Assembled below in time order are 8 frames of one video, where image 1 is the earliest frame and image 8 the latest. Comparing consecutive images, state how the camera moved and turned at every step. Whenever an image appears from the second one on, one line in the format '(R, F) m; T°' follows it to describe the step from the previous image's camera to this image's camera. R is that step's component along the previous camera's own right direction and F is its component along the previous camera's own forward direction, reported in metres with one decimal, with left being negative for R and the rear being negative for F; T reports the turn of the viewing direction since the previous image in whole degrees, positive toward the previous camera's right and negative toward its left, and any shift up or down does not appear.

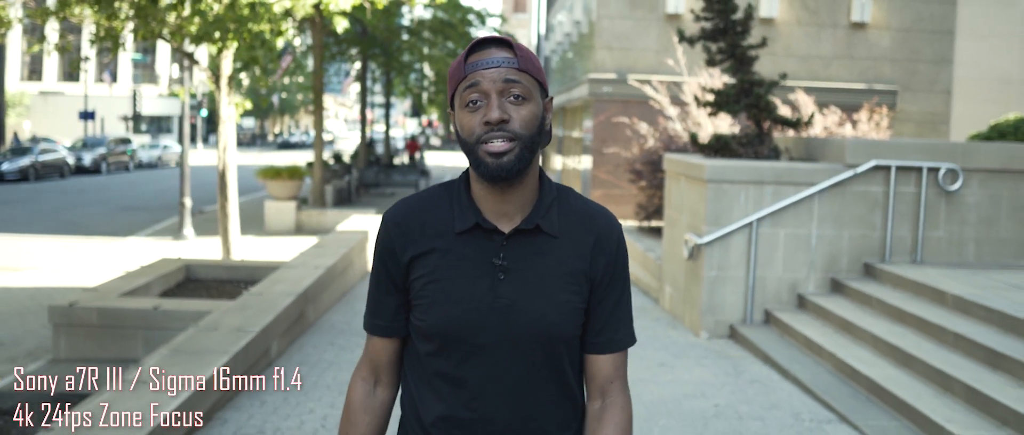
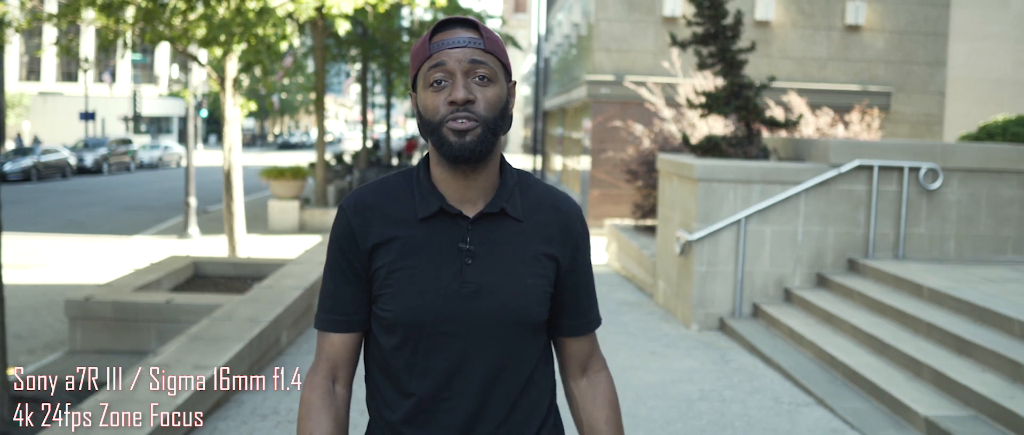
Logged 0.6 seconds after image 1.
(0.0, -0.4) m; 0°
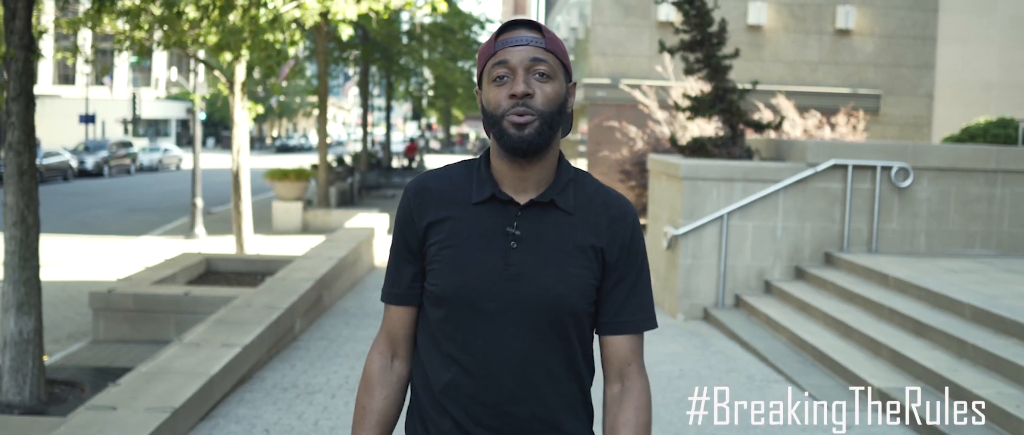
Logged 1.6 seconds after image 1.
(0.0, -0.7) m; 0°
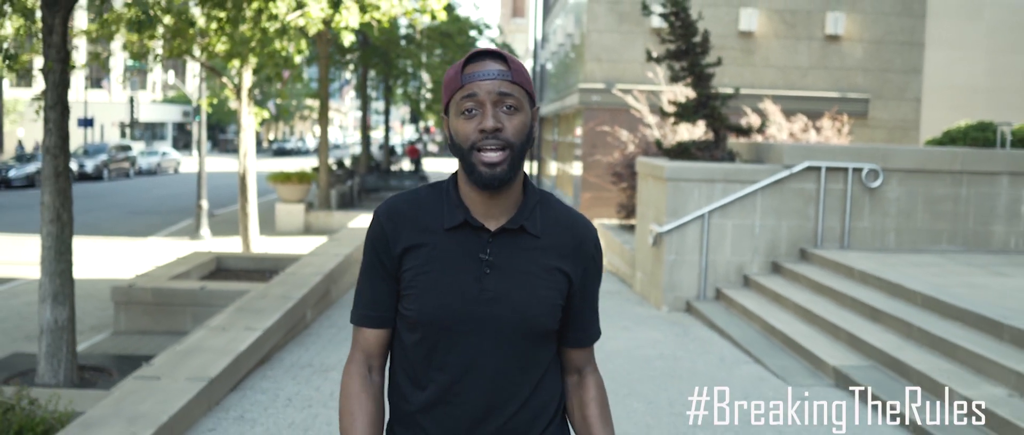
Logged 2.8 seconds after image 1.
(0.0, -0.7) m; 0°
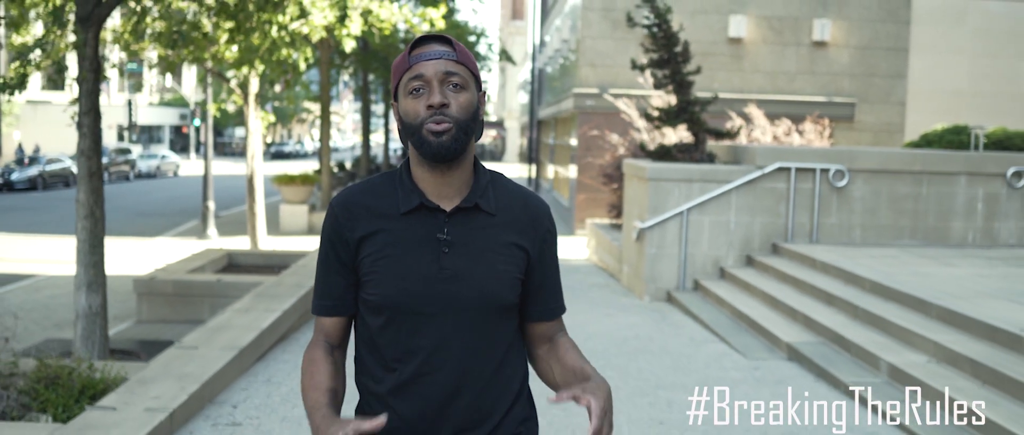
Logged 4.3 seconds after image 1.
(+0.1, -0.9) m; 0°
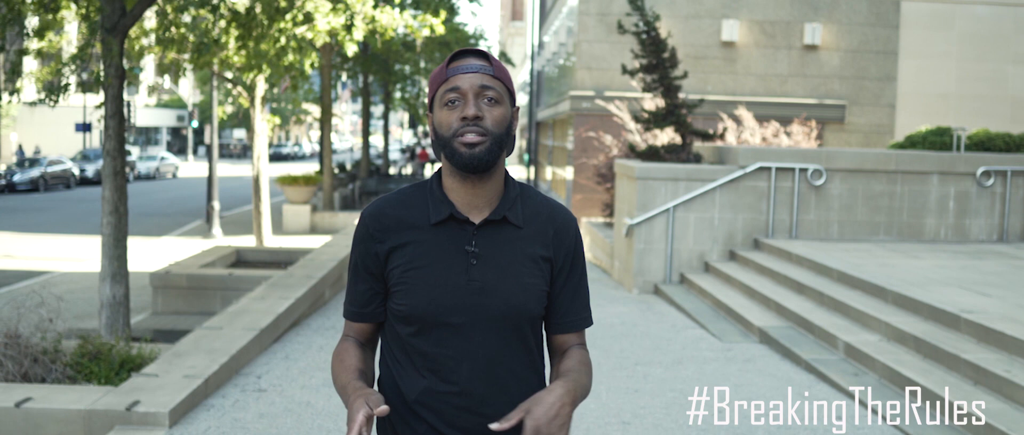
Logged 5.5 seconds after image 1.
(0.0, -0.7) m; 0°
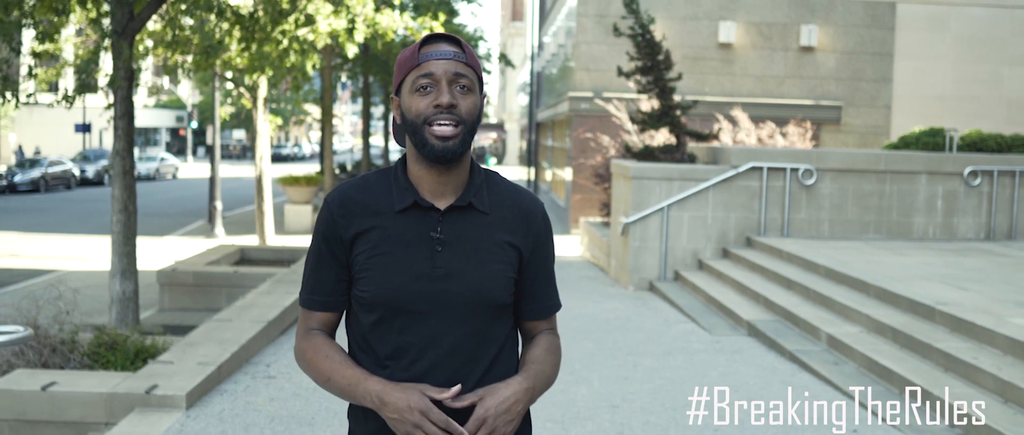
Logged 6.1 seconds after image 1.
(0.0, -0.3) m; 0°
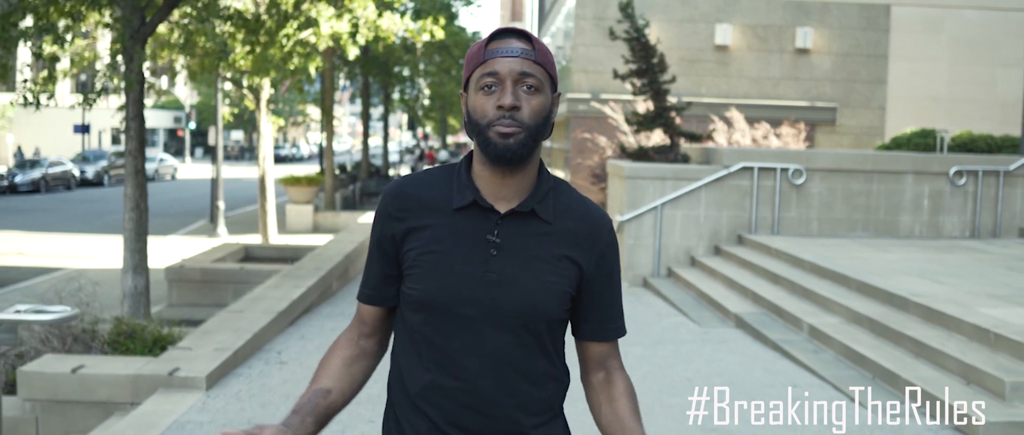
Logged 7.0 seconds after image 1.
(0.0, -0.4) m; 0°
